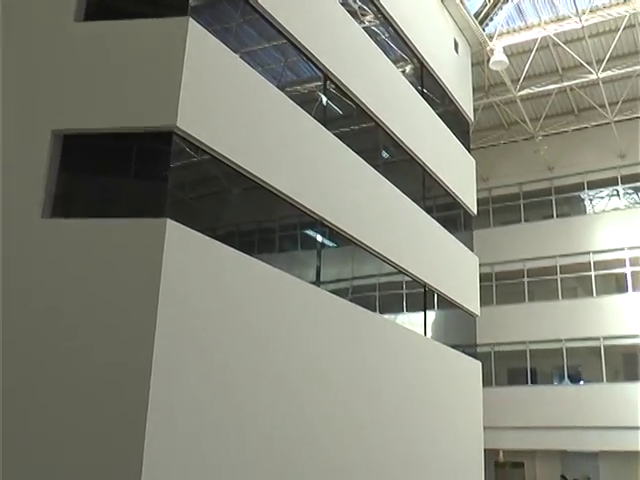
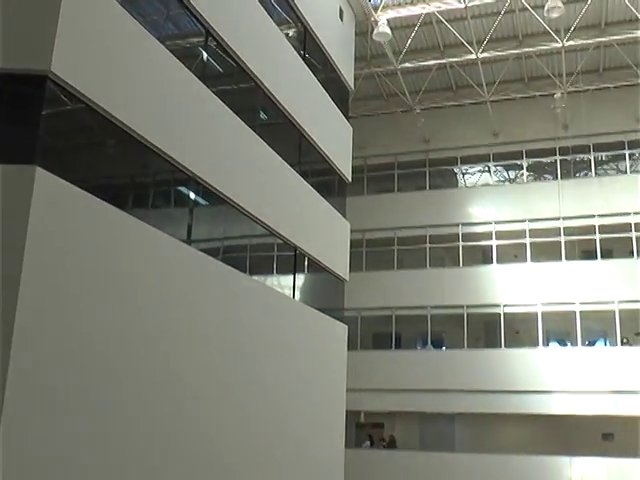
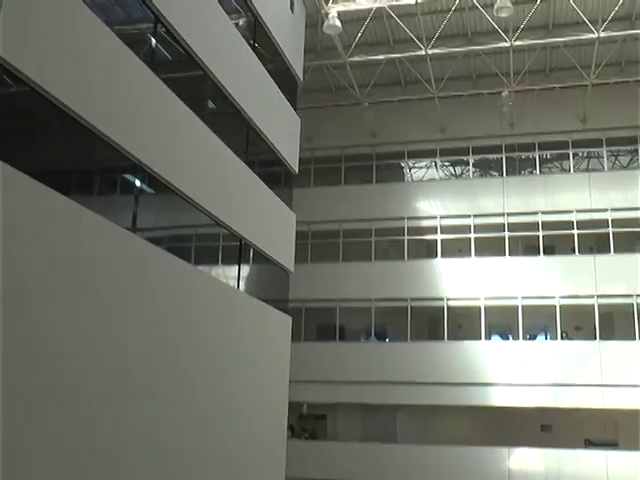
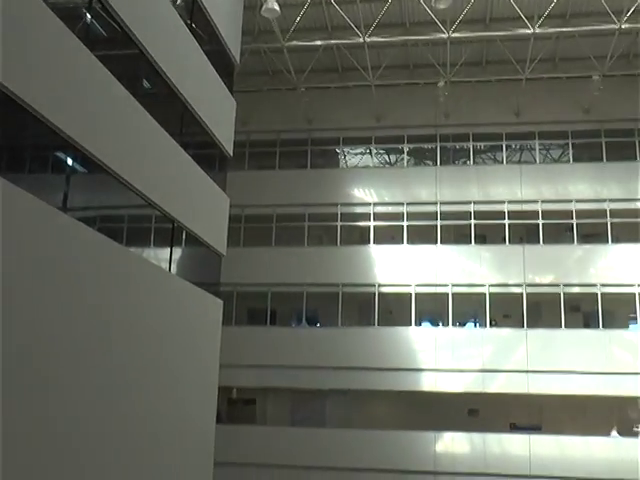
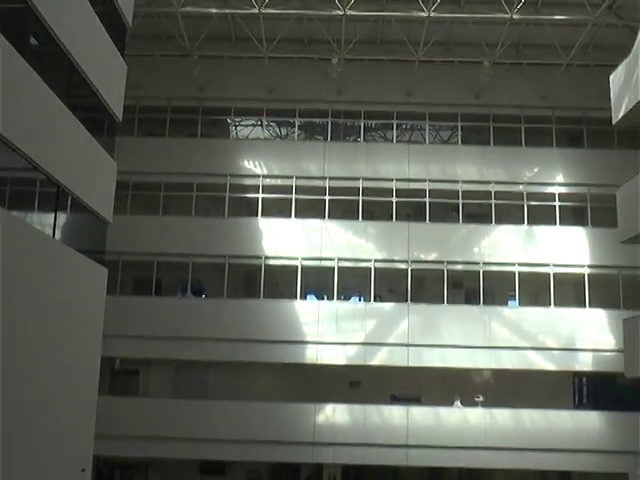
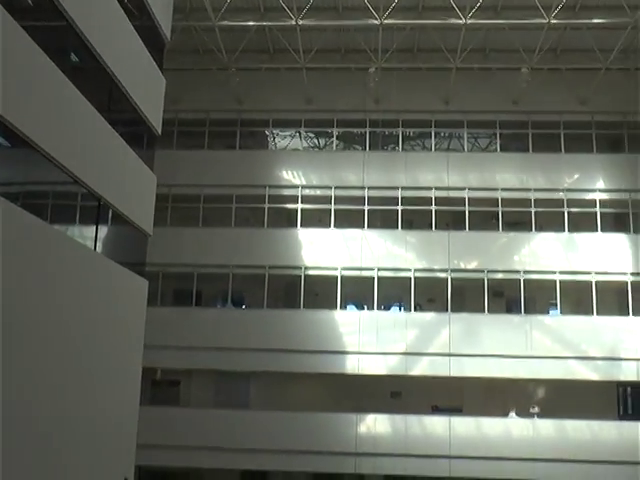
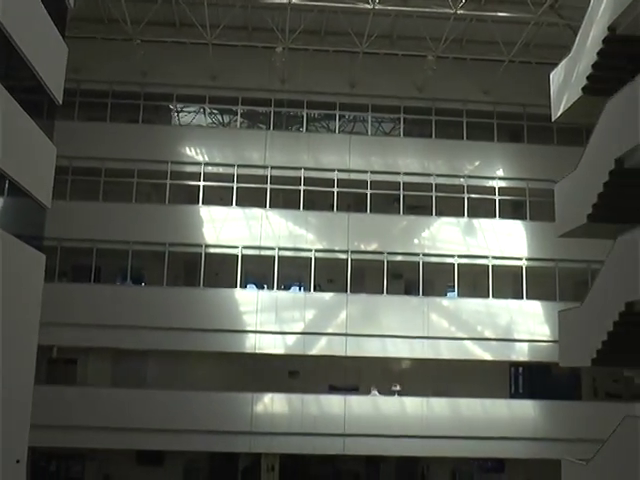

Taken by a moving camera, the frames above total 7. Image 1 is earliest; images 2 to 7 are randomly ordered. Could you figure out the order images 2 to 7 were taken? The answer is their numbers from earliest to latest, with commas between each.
2, 3, 4, 6, 5, 7
